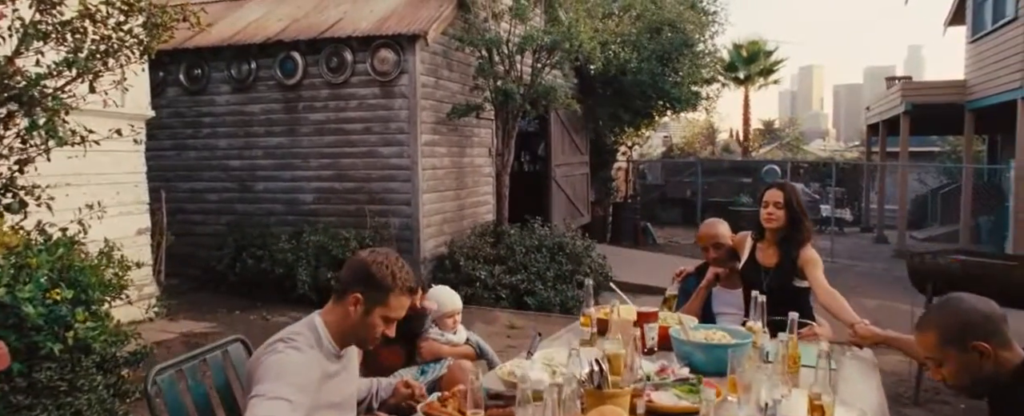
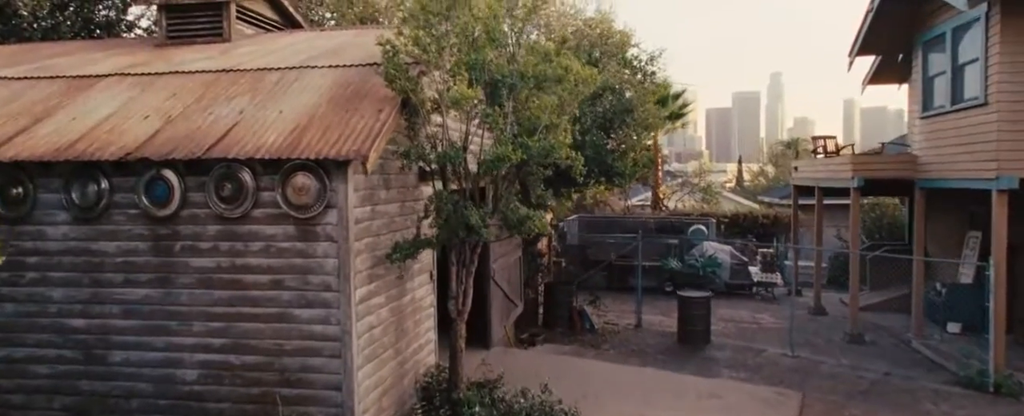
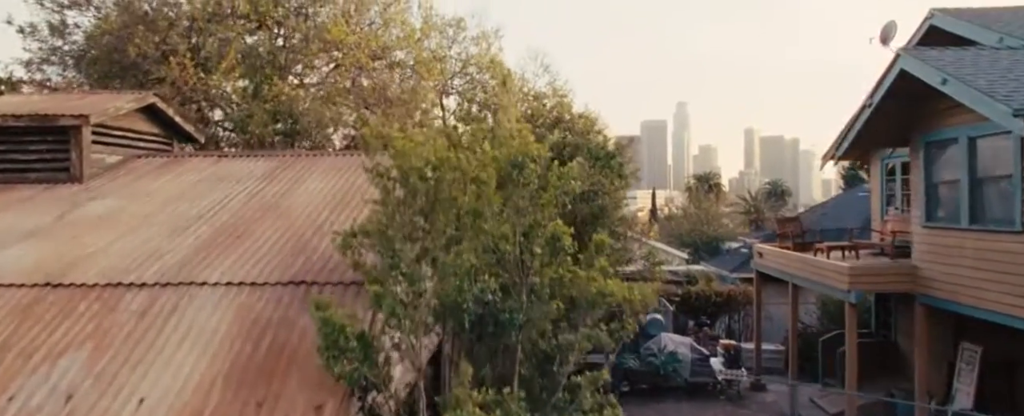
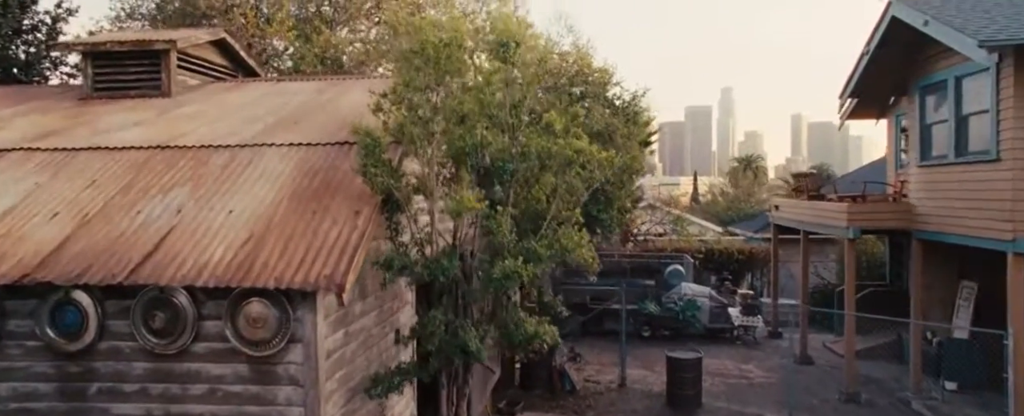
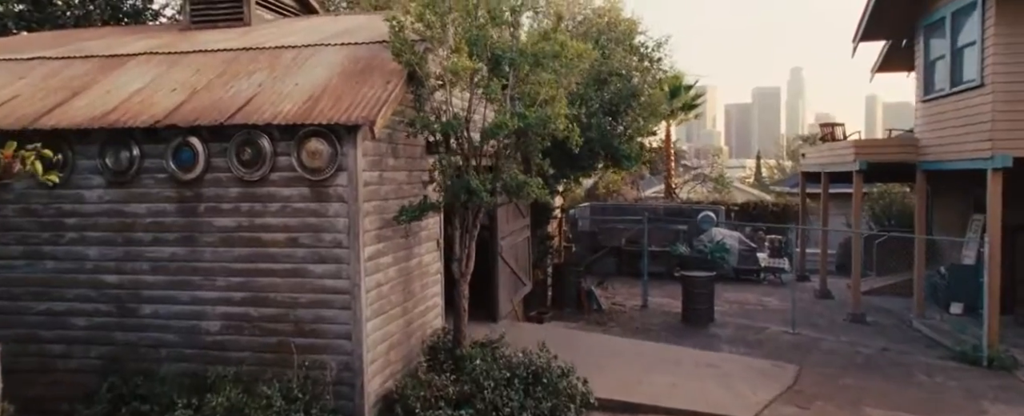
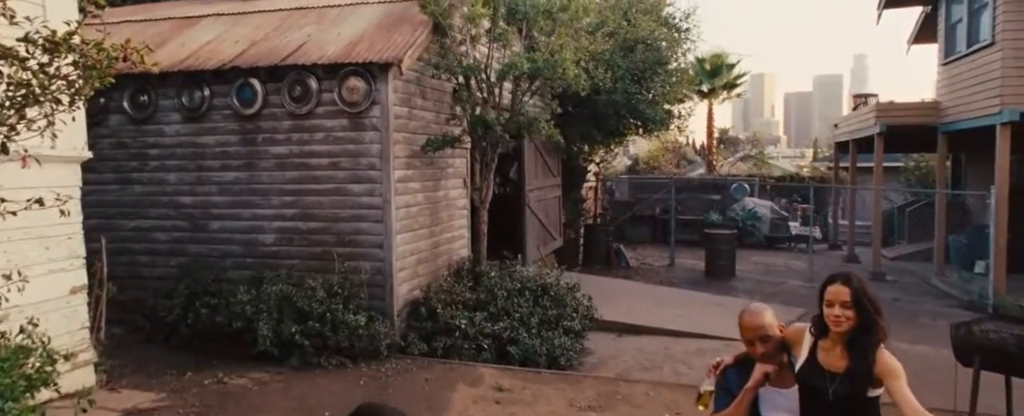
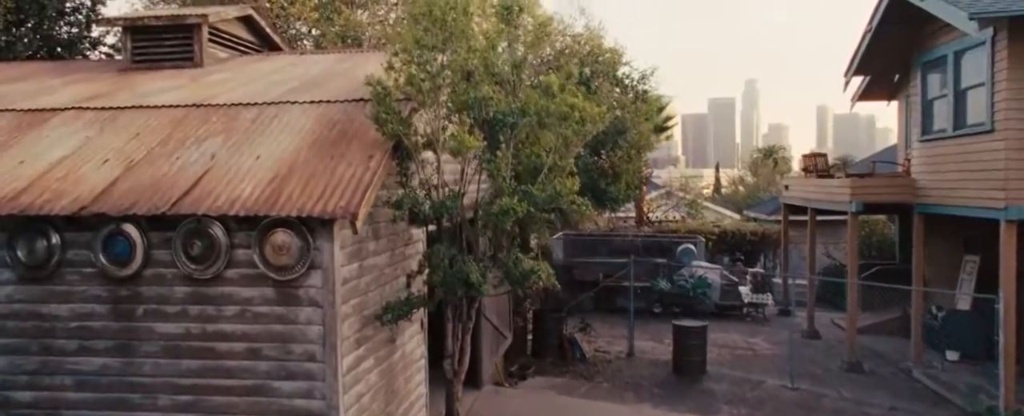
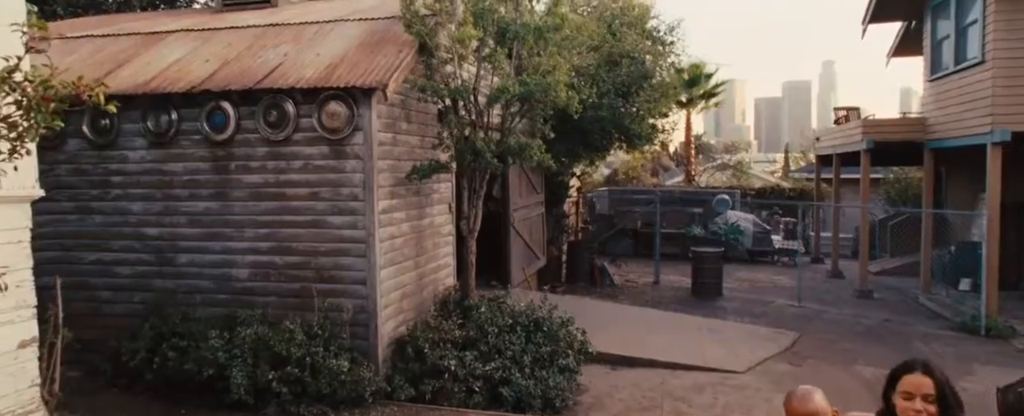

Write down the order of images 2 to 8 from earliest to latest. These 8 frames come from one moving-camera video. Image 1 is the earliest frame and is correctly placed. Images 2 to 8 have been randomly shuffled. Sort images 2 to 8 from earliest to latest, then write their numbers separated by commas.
6, 8, 5, 2, 7, 4, 3
